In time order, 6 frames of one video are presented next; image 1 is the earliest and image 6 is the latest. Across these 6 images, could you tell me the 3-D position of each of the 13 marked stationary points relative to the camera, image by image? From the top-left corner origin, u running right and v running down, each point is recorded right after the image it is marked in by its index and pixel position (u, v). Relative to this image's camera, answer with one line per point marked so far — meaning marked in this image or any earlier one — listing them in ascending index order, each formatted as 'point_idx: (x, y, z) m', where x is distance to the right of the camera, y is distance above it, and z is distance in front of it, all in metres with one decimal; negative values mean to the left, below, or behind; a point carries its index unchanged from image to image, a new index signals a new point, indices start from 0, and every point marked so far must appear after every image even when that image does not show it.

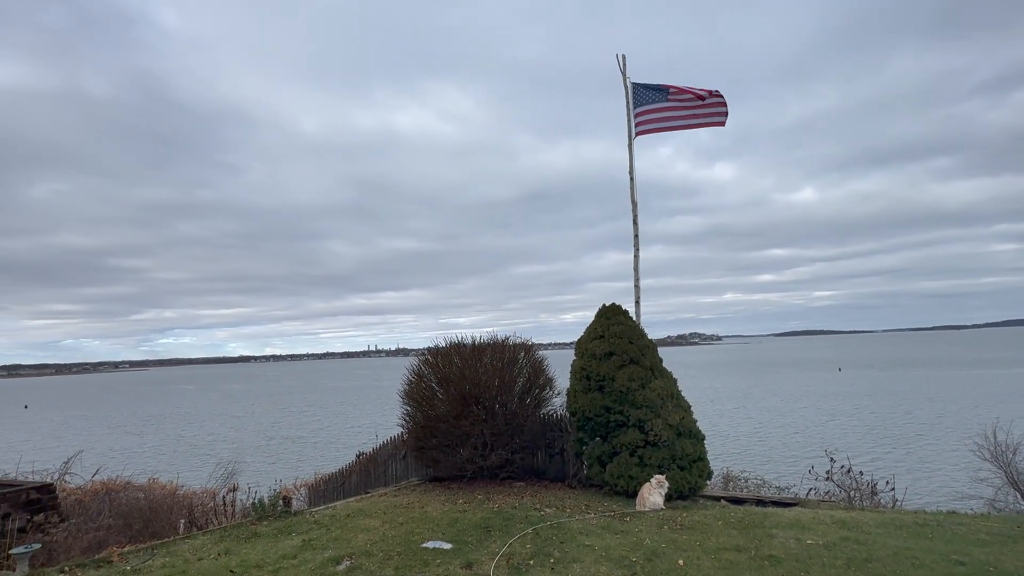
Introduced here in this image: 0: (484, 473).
0: (-0.5, -3.5, +10.5) m
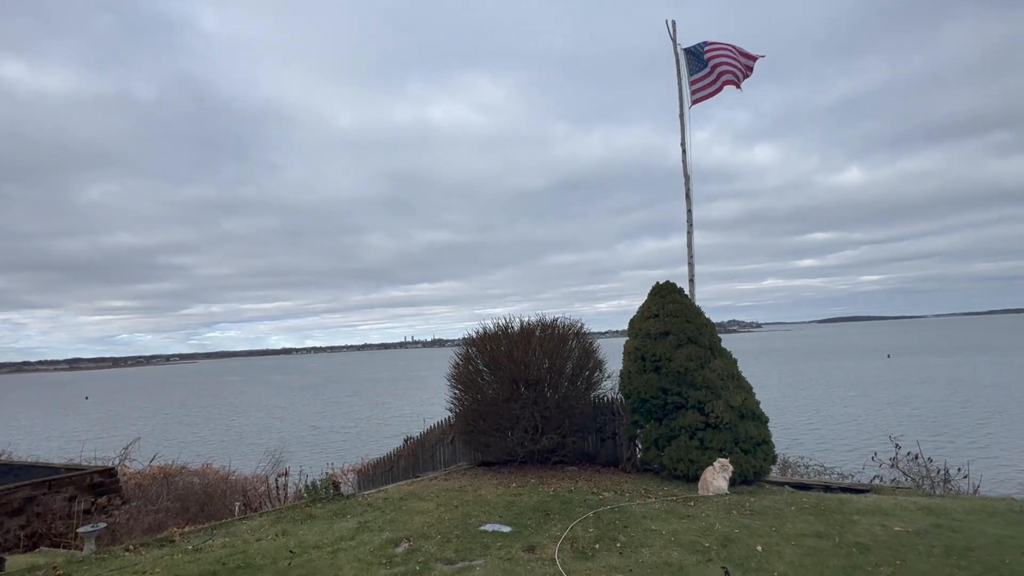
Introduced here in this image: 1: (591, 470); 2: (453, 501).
0: (+0.4, -3.2, +10.3) m
1: (+1.4, -3.3, +10.0) m
2: (-0.9, -3.1, +8.0) m
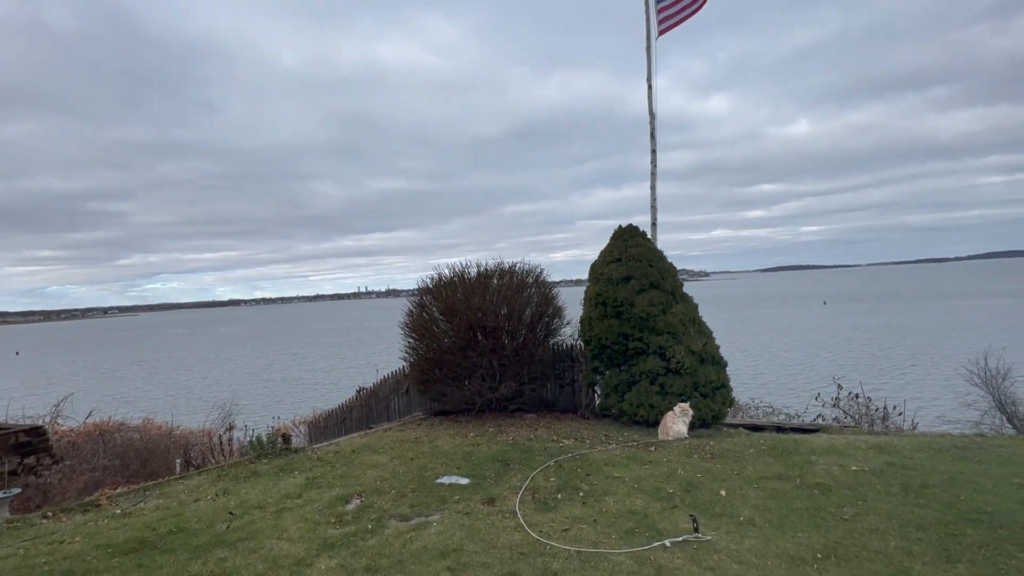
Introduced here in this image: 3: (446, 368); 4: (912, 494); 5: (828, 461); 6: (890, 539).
0: (-0.4, -2.2, +10.0) m
1: (+0.7, -2.3, +9.8) m
2: (-1.5, -2.3, +7.6) m
3: (-1.2, -1.4, +9.8) m
4: (+3.8, -2.0, +5.2) m
5: (+3.7, -2.0, +6.4) m
6: (+2.9, -2.0, +4.3) m
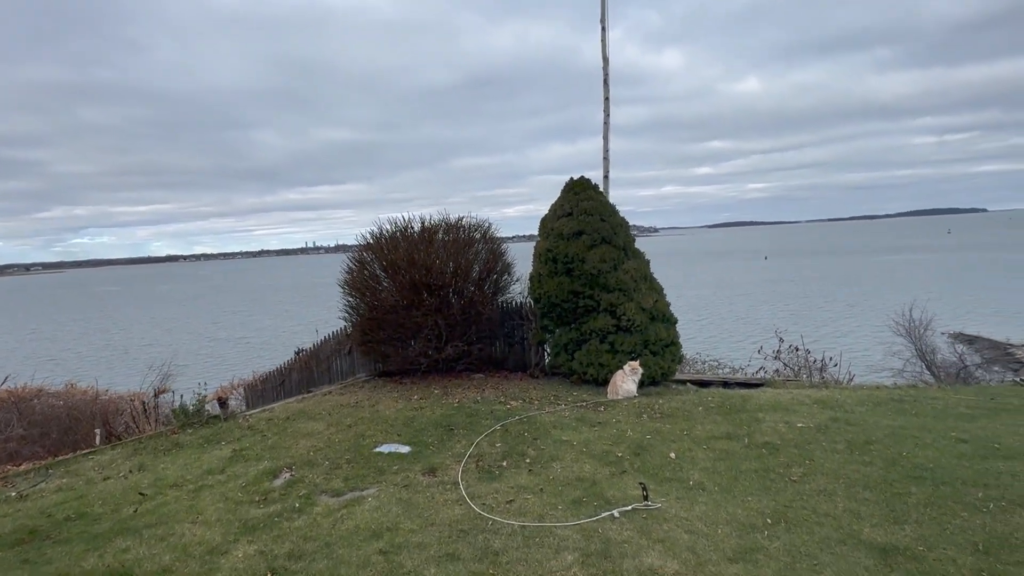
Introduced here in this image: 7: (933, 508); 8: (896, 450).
0: (-1.3, -1.4, +9.6) m
1: (-0.2, -1.5, +9.5) m
2: (-2.2, -1.7, +7.2) m
3: (-2.1, -0.7, +9.3) m
4: (+3.3, -1.5, +5.2) m
5: (+3.0, -1.5, +6.3) m
6: (+2.5, -1.6, +4.2) m
7: (+3.1, -1.6, +4.0) m
8: (+3.6, -1.5, +5.2) m
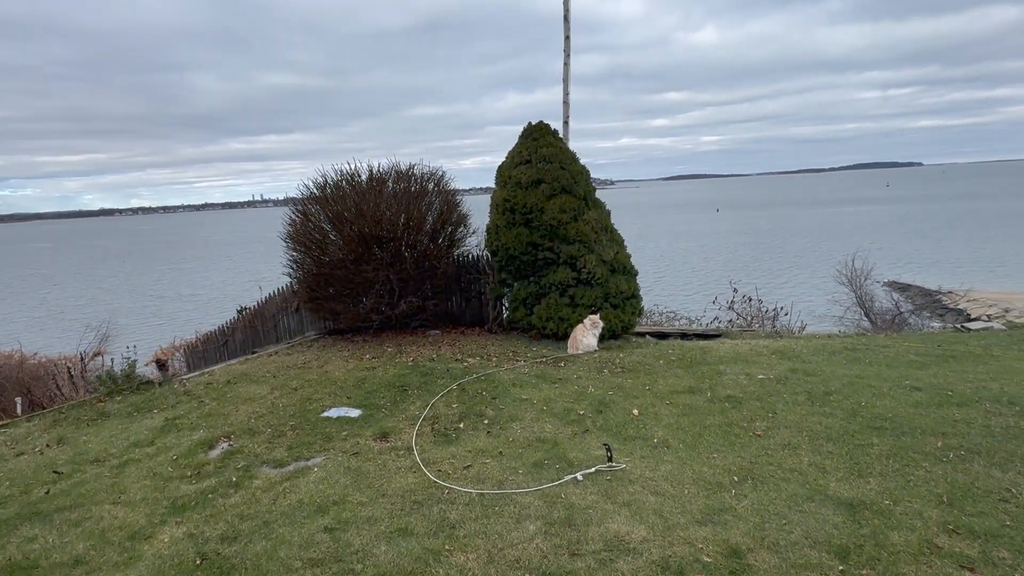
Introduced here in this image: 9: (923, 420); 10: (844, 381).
0: (-2.0, -0.6, +9.2) m
1: (-1.0, -0.8, +9.2) m
2: (-2.7, -1.1, +6.7) m
3: (-2.8, +0.1, +8.8) m
4: (+2.9, -1.1, +5.1) m
5: (+2.6, -0.9, +6.3) m
6: (+2.2, -1.3, +4.1) m
7: (+2.8, -1.2, +4.0) m
8: (+3.2, -1.1, +5.2) m
9: (+3.5, -1.1, +4.6) m
10: (+3.5, -1.0, +5.8) m
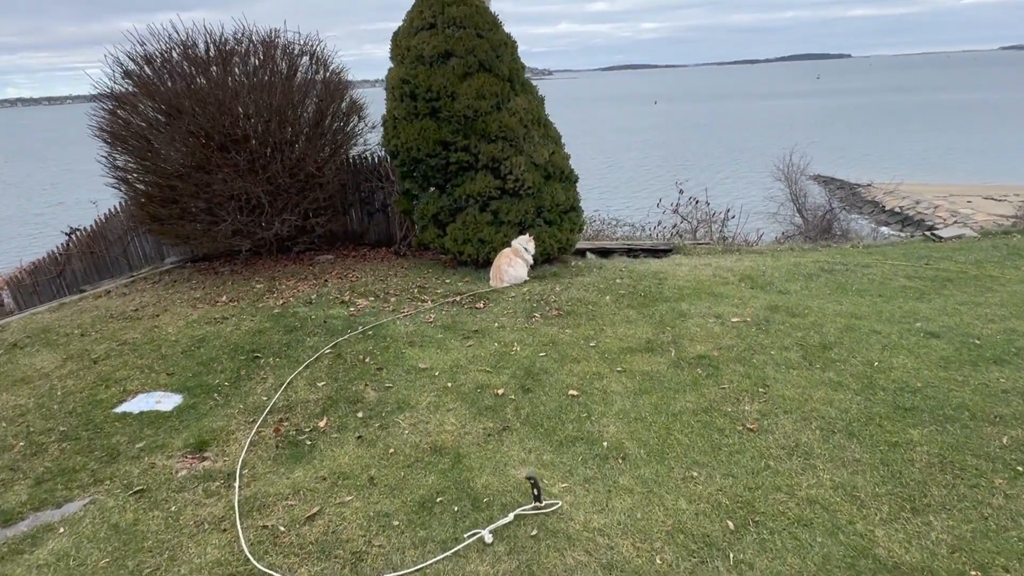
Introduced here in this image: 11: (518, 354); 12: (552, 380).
0: (-3.2, +0.5, +7.2) m
1: (-2.1, +0.4, +7.3) m
2: (-3.6, -0.5, +4.8) m
3: (-3.9, +1.1, +6.5) m
4: (+2.1, -0.5, +3.8) m
5: (+1.7, -0.2, +4.9) m
6: (+1.6, -0.9, +2.8) m
7: (+2.2, -0.9, +2.7) m
8: (+2.5, -0.5, +3.9) m
9: (+2.8, -0.6, +3.4) m
10: (+2.7, -0.3, +4.5) m
11: (+0.1, -0.5, +4.2) m
12: (+0.3, -0.6, +3.8) m
